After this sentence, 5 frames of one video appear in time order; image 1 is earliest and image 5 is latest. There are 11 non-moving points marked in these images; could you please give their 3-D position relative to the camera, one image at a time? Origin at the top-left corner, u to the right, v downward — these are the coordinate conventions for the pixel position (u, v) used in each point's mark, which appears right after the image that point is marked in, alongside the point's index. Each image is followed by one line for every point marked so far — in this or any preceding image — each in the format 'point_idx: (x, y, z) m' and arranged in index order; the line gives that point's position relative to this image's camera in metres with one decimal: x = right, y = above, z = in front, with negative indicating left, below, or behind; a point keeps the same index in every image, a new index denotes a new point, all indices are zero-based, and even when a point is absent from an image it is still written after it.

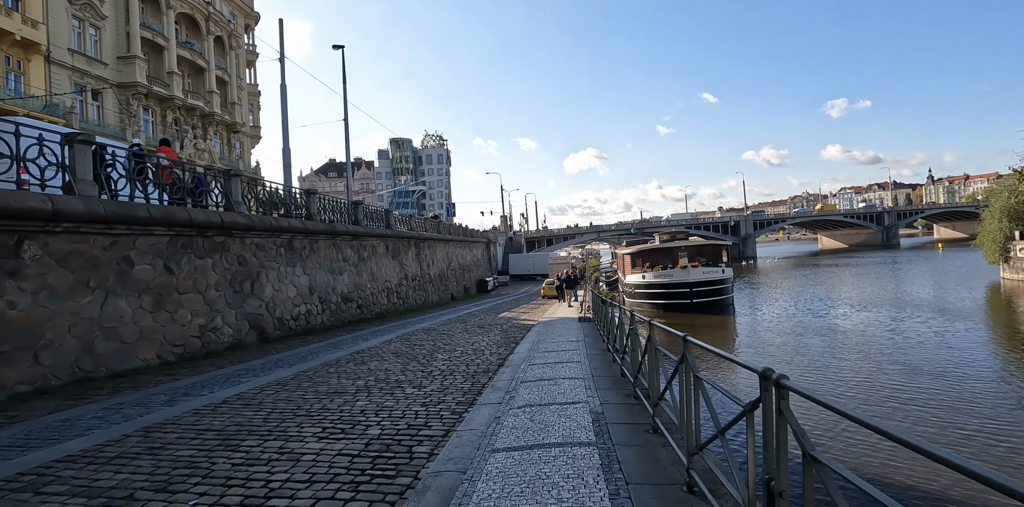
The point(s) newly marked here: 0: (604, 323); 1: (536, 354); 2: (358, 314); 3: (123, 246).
0: (+2.1, -1.6, +10.6) m
1: (+0.4, -1.8, +8.4) m
2: (-6.1, -2.4, +18.3) m
3: (-7.5, +0.2, +9.0) m
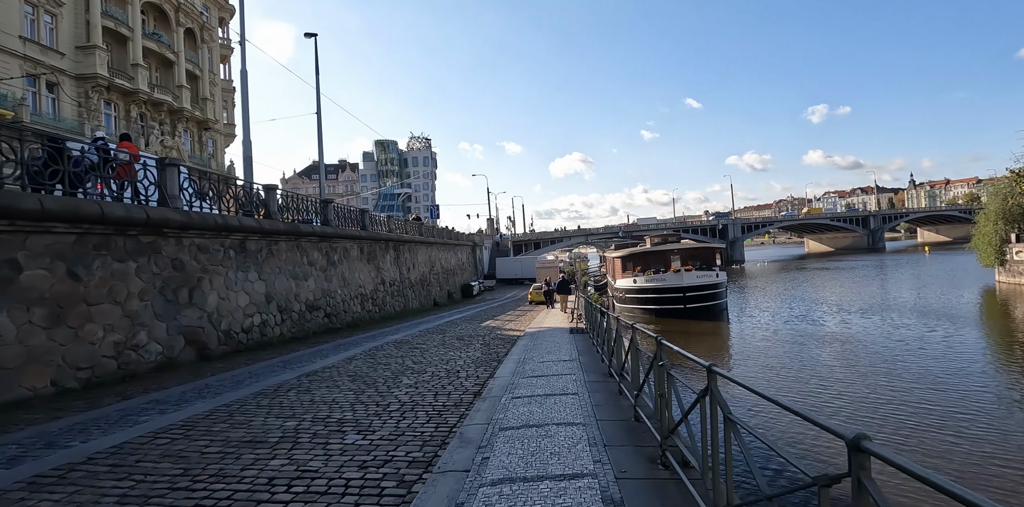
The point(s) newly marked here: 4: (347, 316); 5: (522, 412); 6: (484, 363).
0: (+1.7, -1.6, +9.1) m
1: (+0.1, -1.9, +6.8) m
2: (-6.6, -2.5, +16.6) m
3: (-7.8, +0.1, +7.2) m
4: (-6.5, -2.5, +18.4) m
5: (+0.1, -1.8, +5.1) m
6: (-0.6, -2.1, +8.9) m
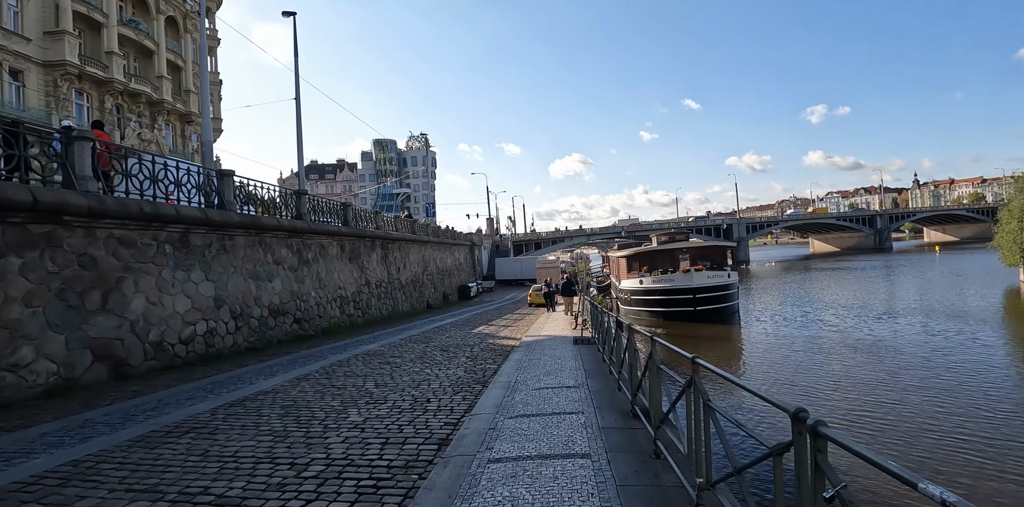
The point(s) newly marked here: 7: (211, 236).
0: (+1.5, -1.5, +7.0) m
1: (0.0, -1.7, +4.8) m
2: (-6.8, -2.4, +14.5) m
3: (-8.0, +0.2, +5.2) m
4: (-6.7, -2.4, +16.4) m
5: (-0.1, -1.6, +3.1) m
6: (-0.7, -2.0, +6.9) m
7: (-7.5, +0.5, +11.5) m
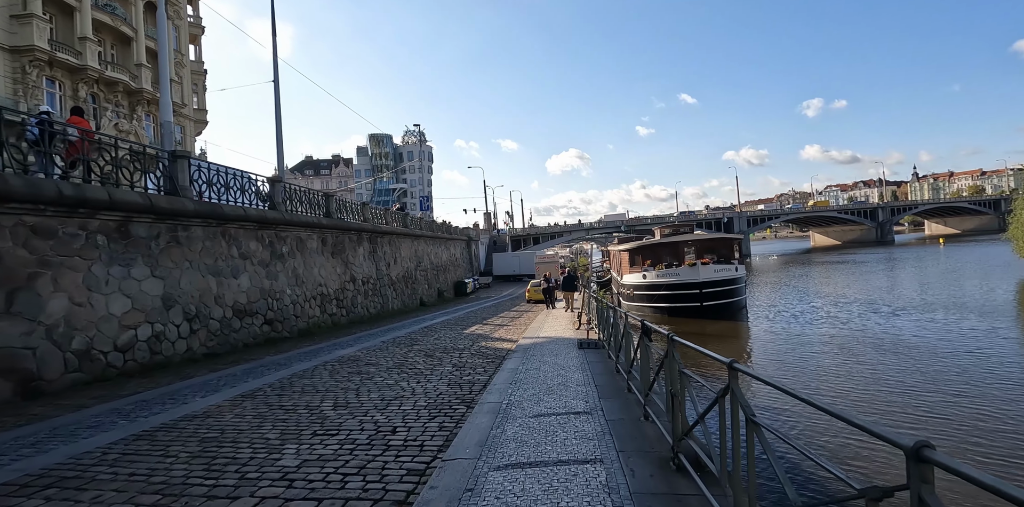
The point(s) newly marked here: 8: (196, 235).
0: (+1.4, -1.3, +5.6) m
1: (-0.1, -1.6, +3.3) m
2: (-6.9, -2.2, +13.0) m
3: (-8.1, +0.3, +3.7) m
4: (-6.8, -2.2, +14.9) m
5: (-0.1, -1.5, +1.6) m
6: (-0.8, -1.8, +5.4) m
7: (-7.6, +0.6, +10.0) m
8: (-7.5, +0.4, +11.1) m
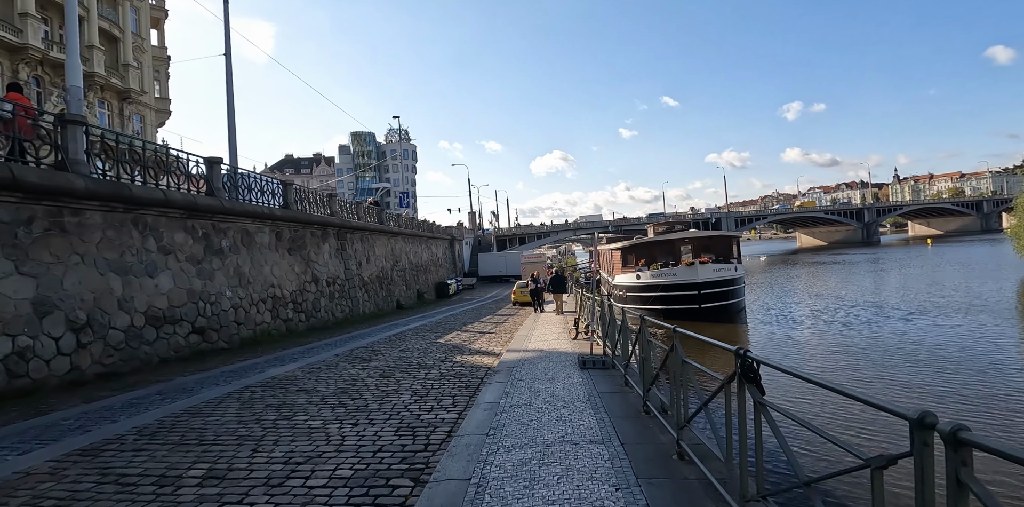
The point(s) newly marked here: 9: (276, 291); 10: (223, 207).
0: (+1.2, -1.2, +3.5) m
1: (-0.2, -1.4, +1.2) m
2: (-7.3, -2.1, +10.7) m
3: (-8.2, +0.5, +1.3) m
4: (-7.3, -2.0, +12.5) m
5: (-0.2, -1.3, -0.5) m
6: (-1.0, -1.7, +3.2) m
7: (-7.9, +0.8, +7.6) m
8: (-7.9, +0.6, +8.7) m
9: (-7.4, -1.2, +14.6) m
10: (-7.7, +1.3, +12.3) m
